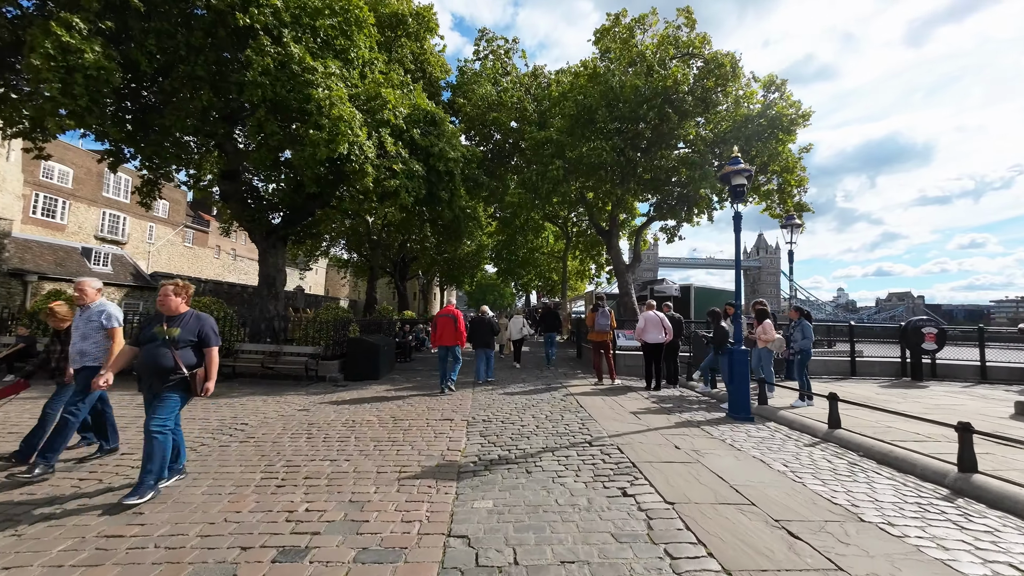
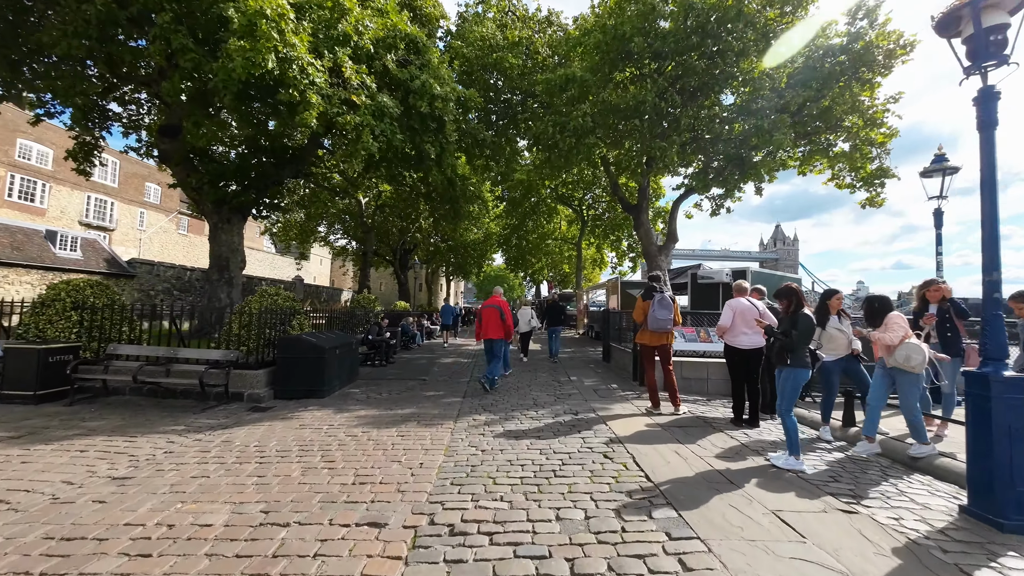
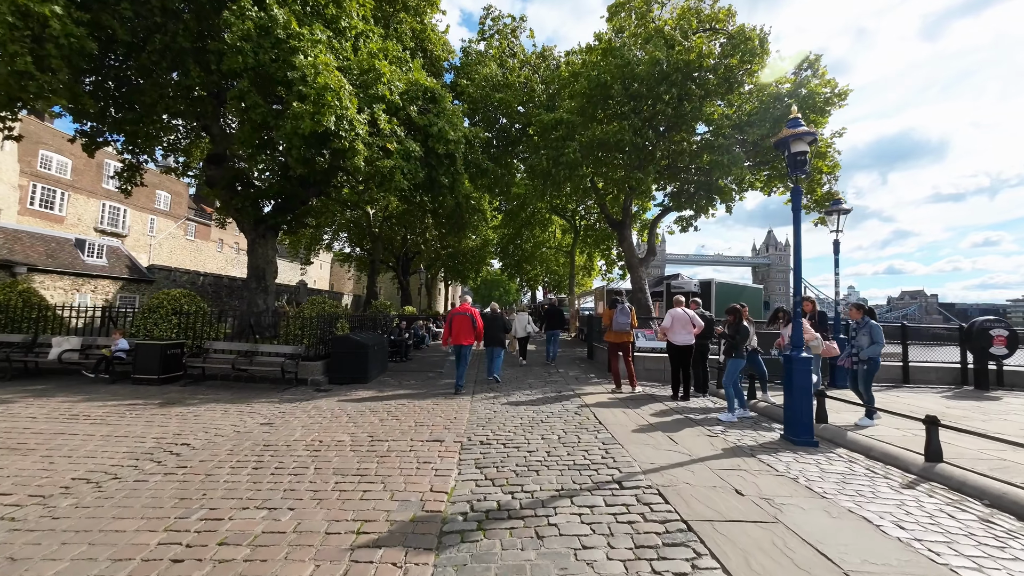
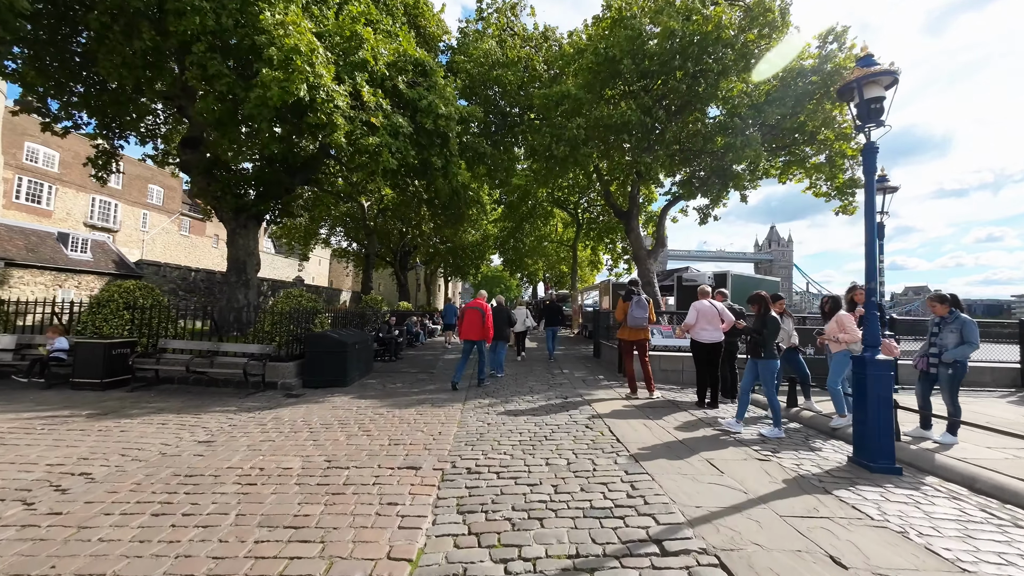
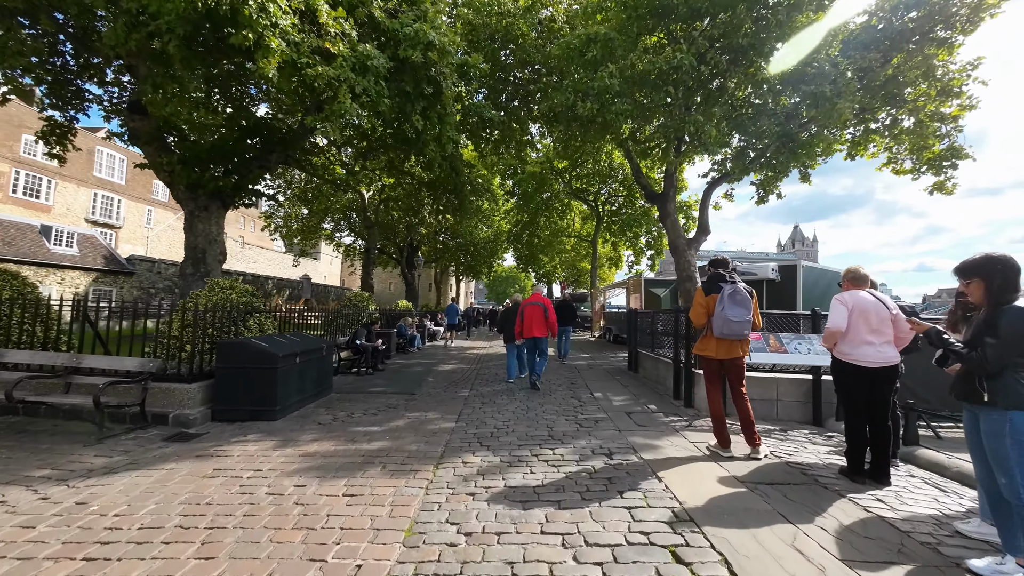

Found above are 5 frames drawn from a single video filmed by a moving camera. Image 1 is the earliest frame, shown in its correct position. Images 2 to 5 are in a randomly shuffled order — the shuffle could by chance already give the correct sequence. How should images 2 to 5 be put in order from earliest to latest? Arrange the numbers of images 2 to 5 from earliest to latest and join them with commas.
3, 4, 2, 5
